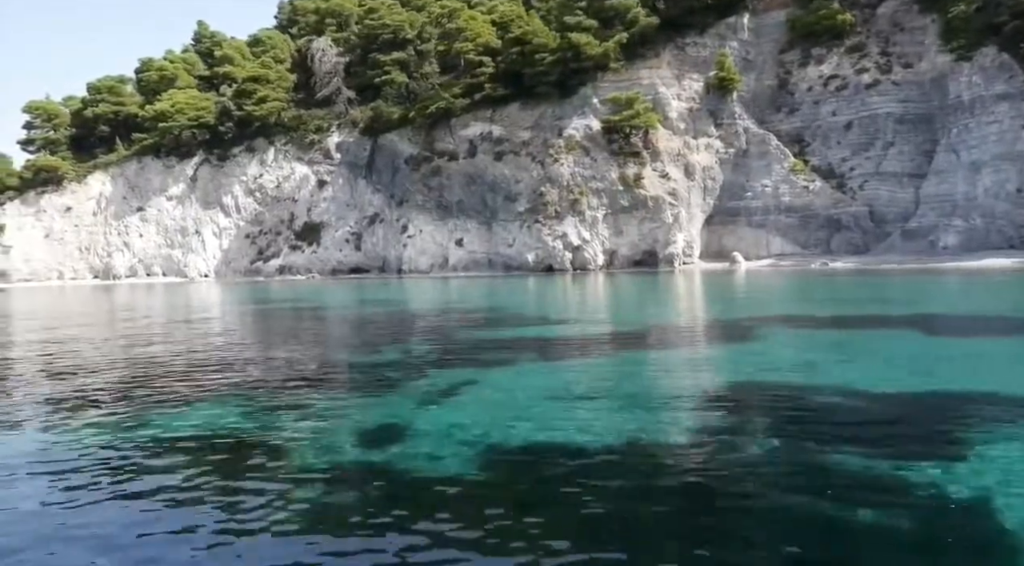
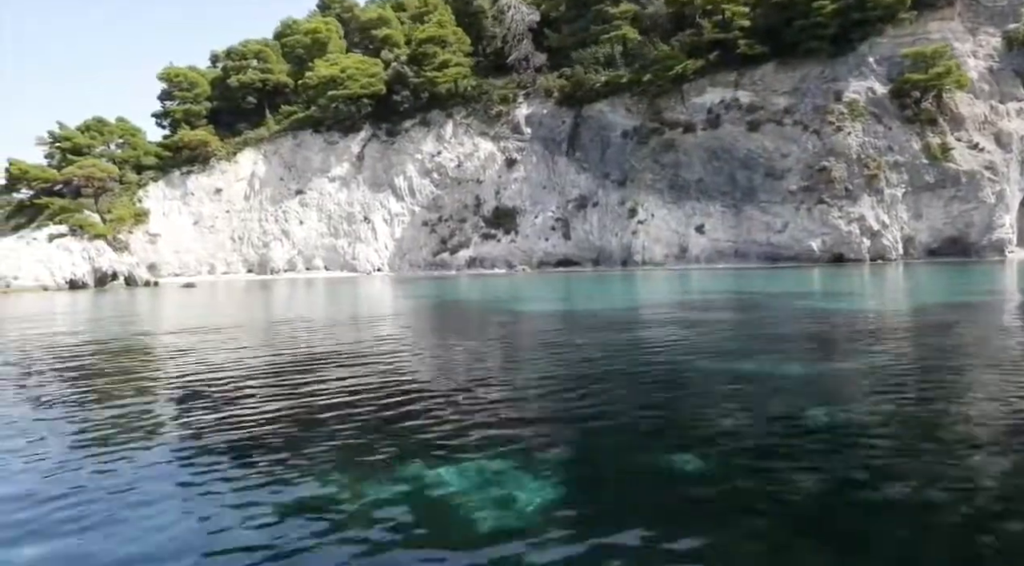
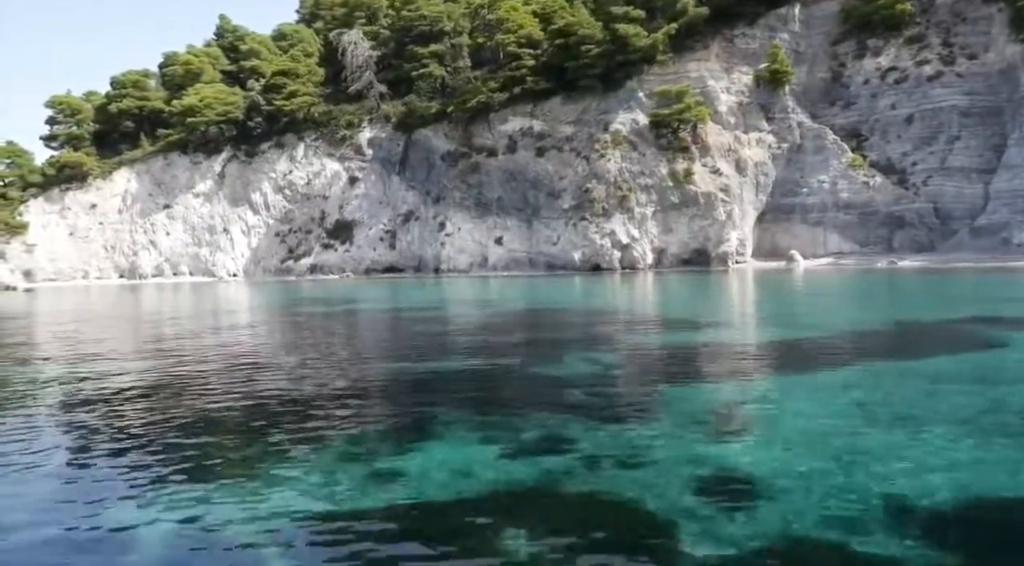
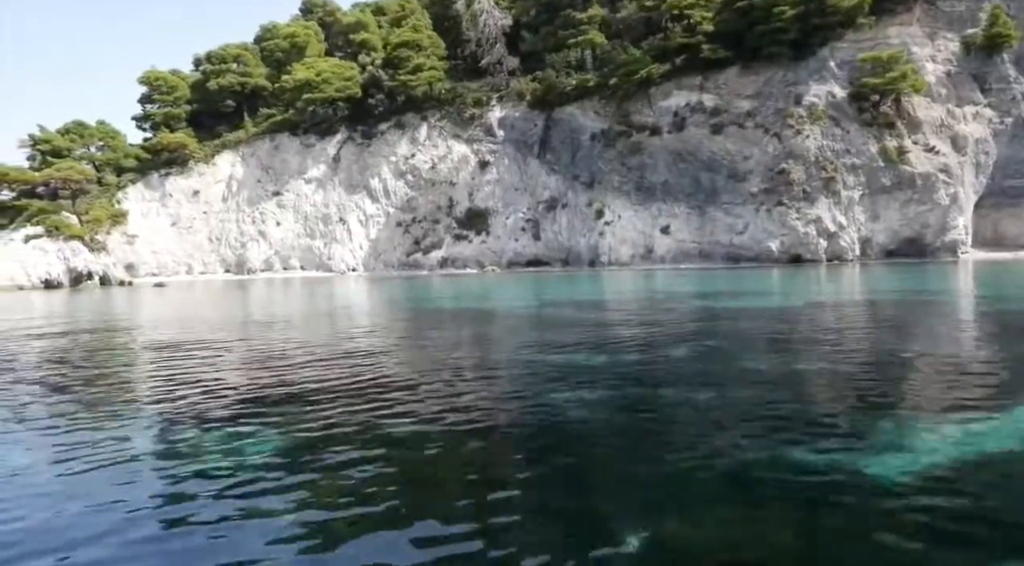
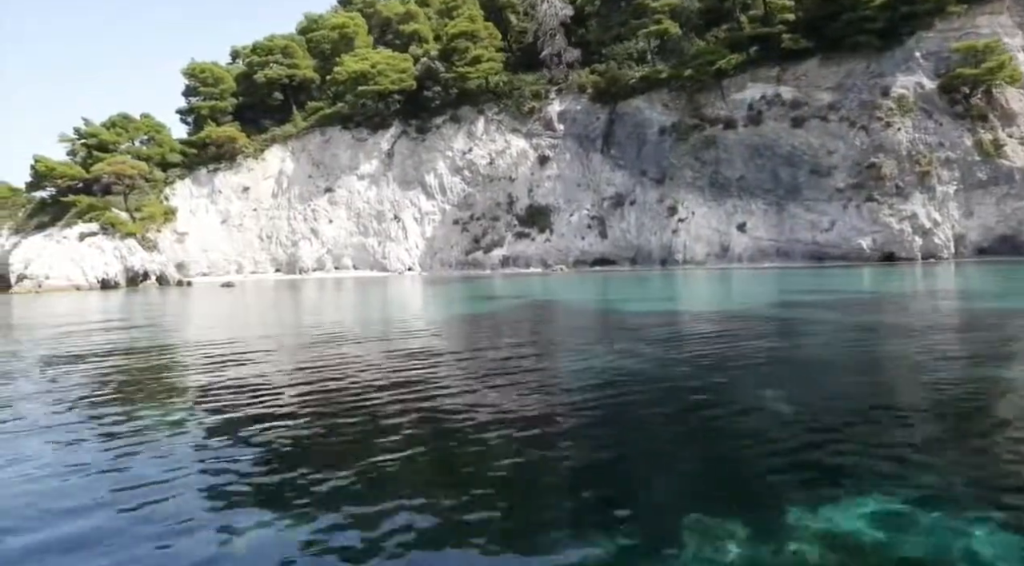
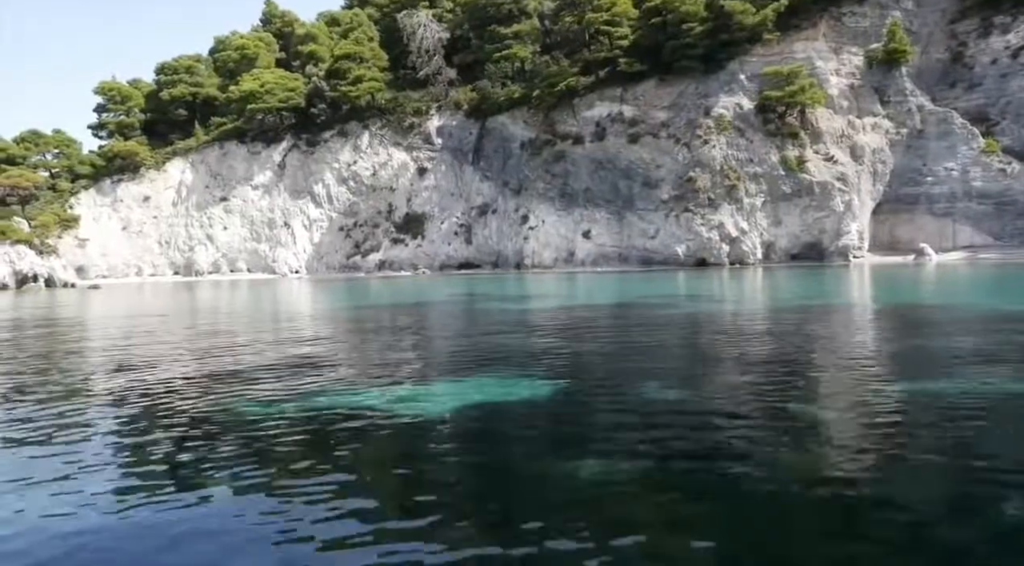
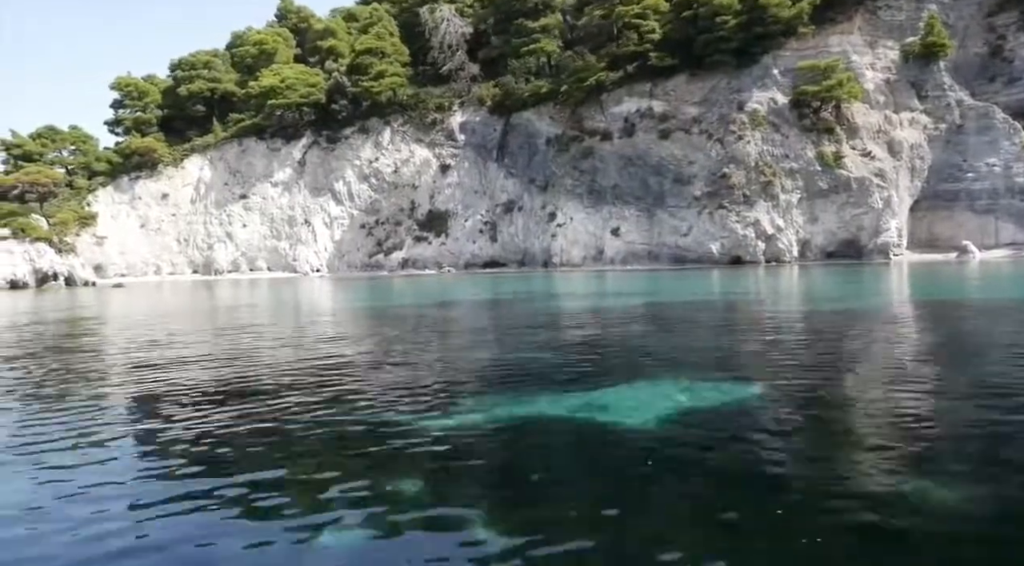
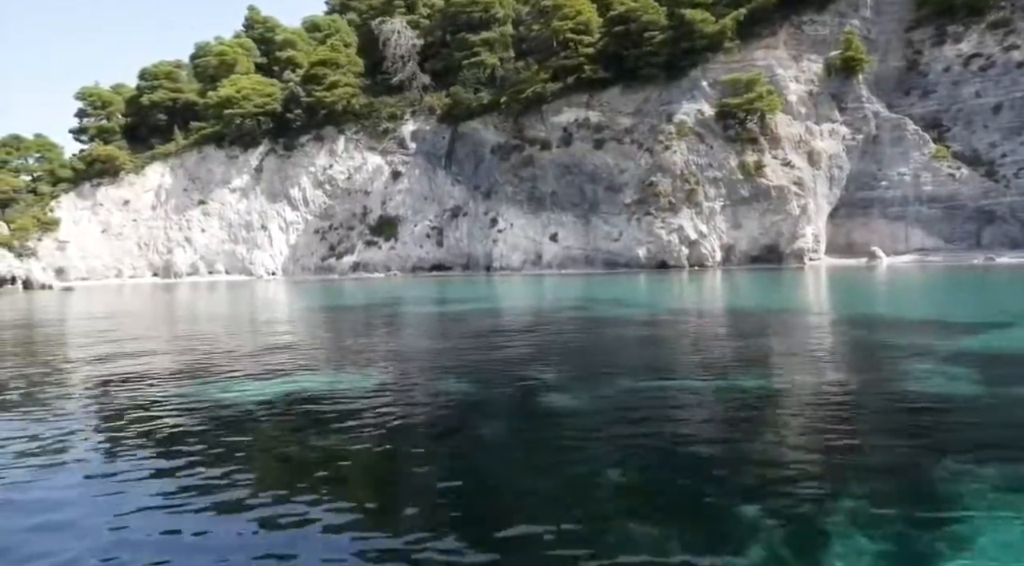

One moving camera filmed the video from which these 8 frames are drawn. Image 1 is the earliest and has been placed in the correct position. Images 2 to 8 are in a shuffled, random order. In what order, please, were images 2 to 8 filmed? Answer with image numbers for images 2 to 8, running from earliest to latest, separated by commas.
3, 8, 6, 7, 4, 2, 5
